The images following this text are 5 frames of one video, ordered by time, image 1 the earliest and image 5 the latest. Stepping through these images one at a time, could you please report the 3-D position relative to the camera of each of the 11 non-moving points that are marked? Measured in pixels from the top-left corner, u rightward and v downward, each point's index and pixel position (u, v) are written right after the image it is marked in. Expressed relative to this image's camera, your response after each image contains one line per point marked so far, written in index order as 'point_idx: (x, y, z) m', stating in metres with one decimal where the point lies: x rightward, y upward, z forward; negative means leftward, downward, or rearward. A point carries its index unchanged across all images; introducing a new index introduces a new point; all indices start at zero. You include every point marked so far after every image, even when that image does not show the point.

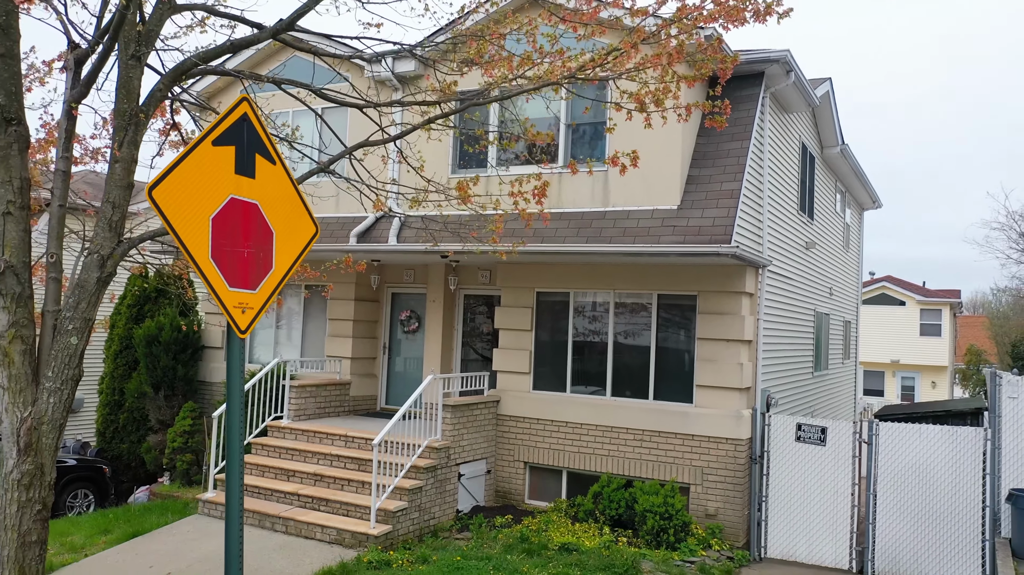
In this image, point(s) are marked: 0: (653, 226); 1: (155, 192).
0: (+1.5, +0.6, +8.5) m
1: (-1.2, +0.3, +2.7) m
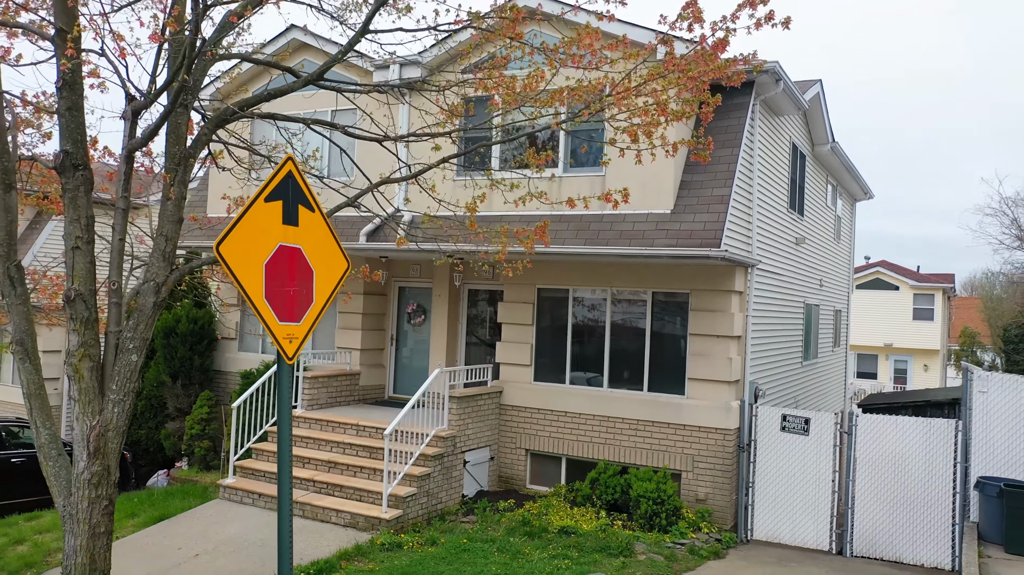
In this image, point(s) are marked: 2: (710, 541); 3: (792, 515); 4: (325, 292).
0: (+1.5, +0.6, +9.1) m
1: (-1.2, +0.2, +3.3) m
2: (+2.2, -2.8, +9.0) m
3: (+3.2, -2.6, +9.4) m
4: (-0.9, 0.0, +3.8) m
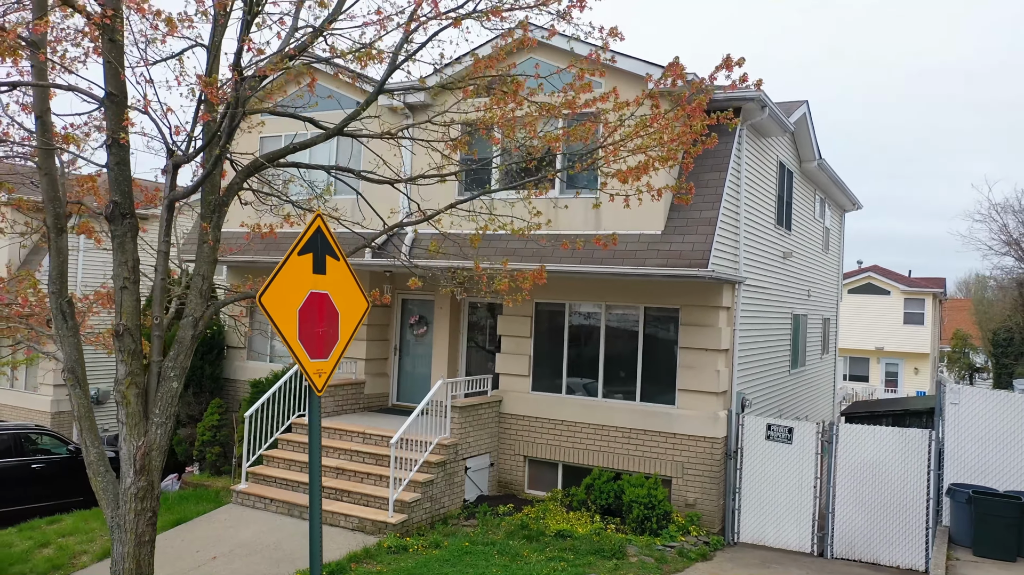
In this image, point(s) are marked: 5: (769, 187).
0: (+1.5, +0.4, +9.6) m
1: (-1.2, 0.0, +3.8) m
2: (+2.2, -3.0, +9.5) m
3: (+3.2, -2.8, +10.0) m
4: (-0.9, -0.2, +4.3) m
5: (+3.8, +1.5, +12.1) m
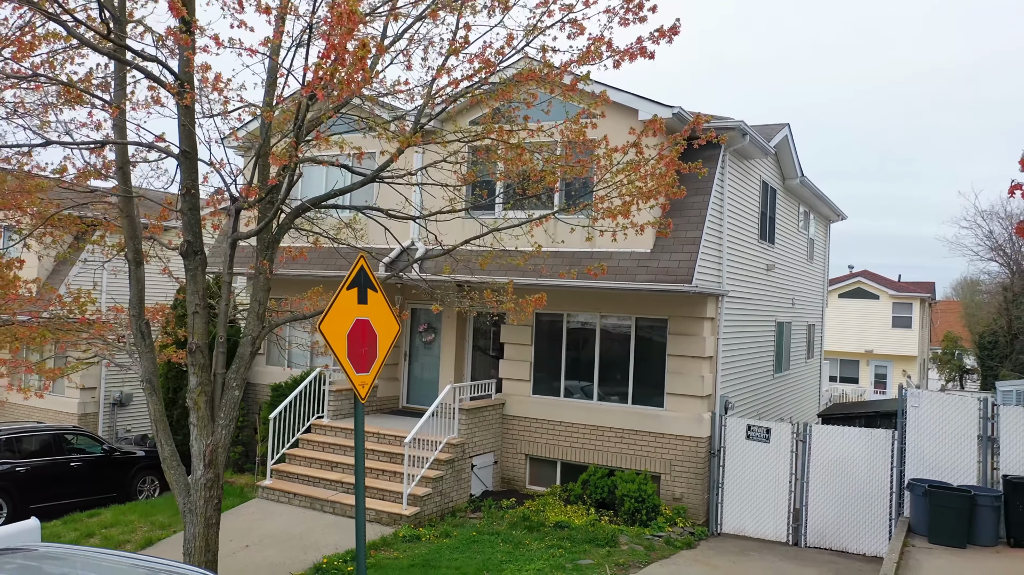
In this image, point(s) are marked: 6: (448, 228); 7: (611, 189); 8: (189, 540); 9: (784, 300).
0: (+1.5, +0.3, +10.5) m
1: (-1.1, -0.2, +4.8) m
2: (+2.2, -3.2, +10.5) m
3: (+3.3, -3.0, +10.9) m
4: (-0.8, -0.4, +5.3) m
5: (+3.9, +1.3, +13.1) m
6: (-0.9, +0.8, +11.7) m
7: (+1.0, +1.0, +7.9) m
8: (-2.3, -1.8, +5.8) m
9: (+5.2, -0.2, +15.5) m
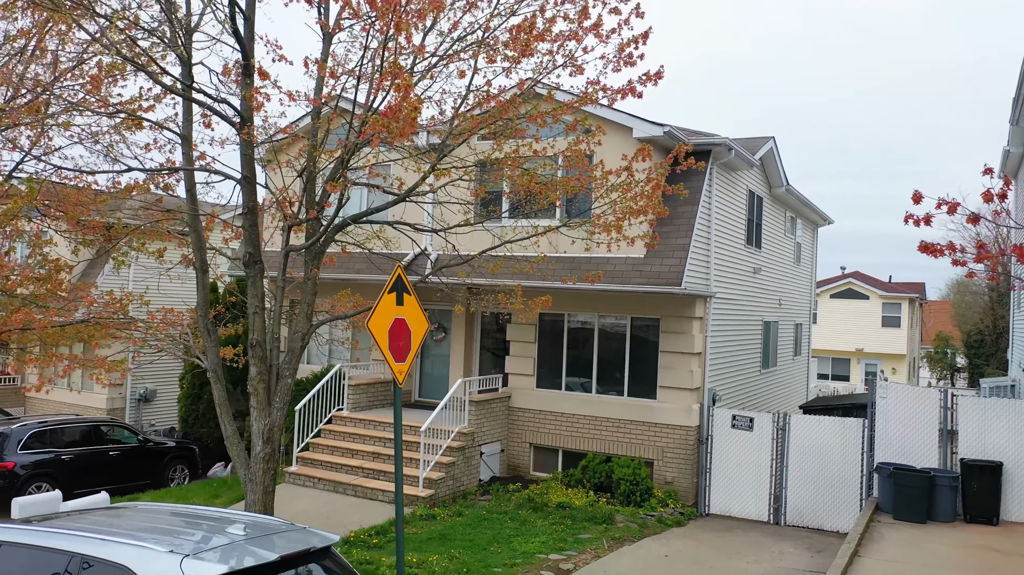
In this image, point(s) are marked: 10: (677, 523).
0: (+1.6, +0.2, +11.6) m
1: (-1.0, -0.3, +5.8) m
2: (+2.3, -3.2, +11.5) m
3: (+3.4, -3.0, +12.0) m
4: (-0.7, -0.4, +6.3) m
5: (+3.9, +1.3, +14.1) m
6: (-0.8, +0.8, +12.8) m
7: (+1.1, +0.9, +9.0) m
8: (-2.2, -1.9, +6.9) m
9: (+5.3, -0.3, +16.6) m
10: (+2.3, -3.2, +11.2) m
